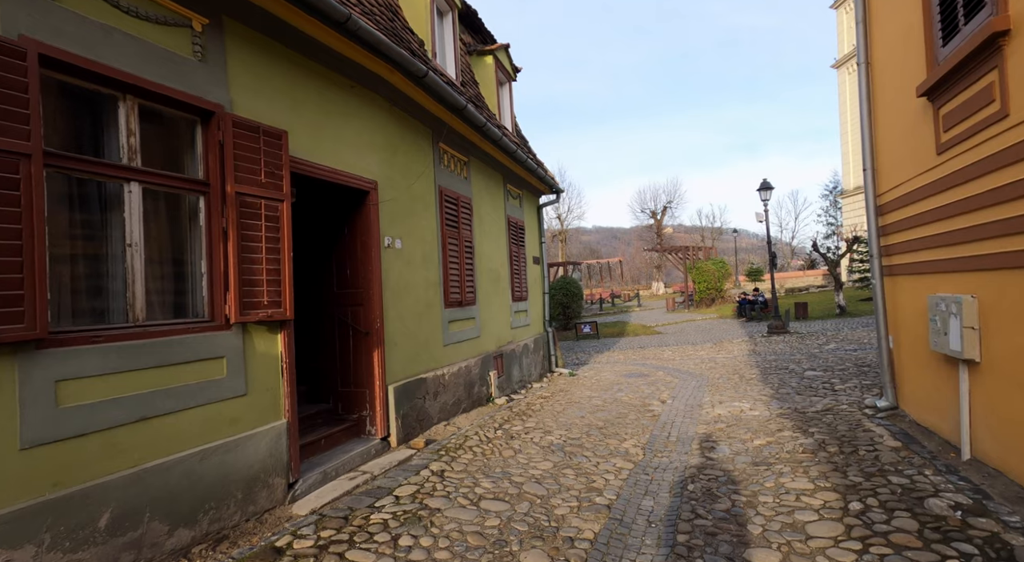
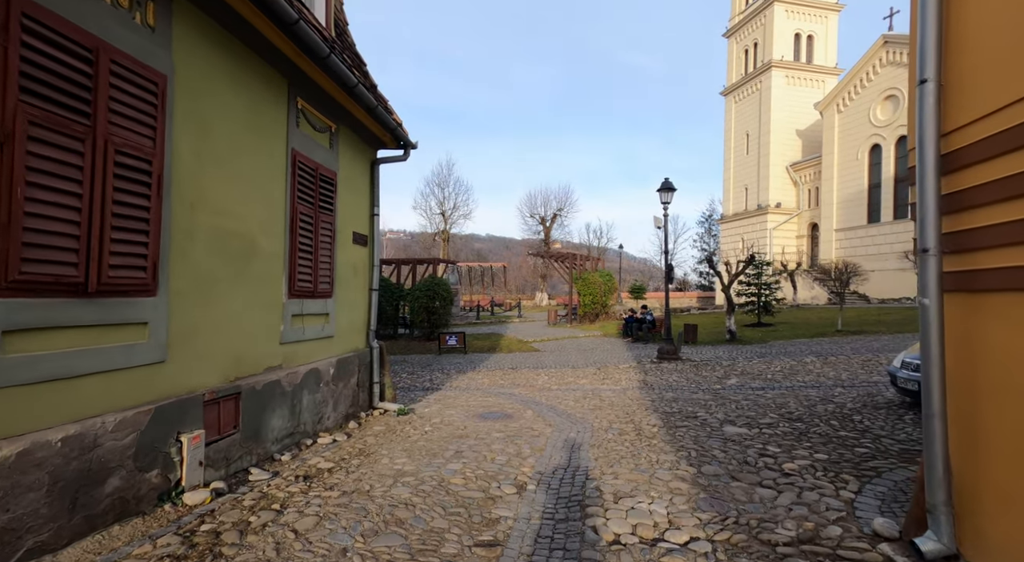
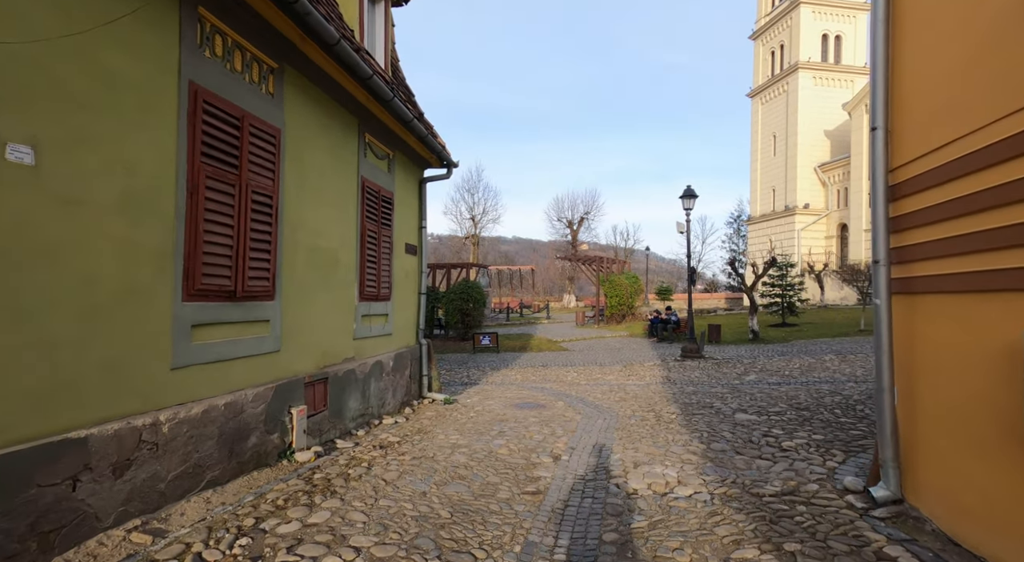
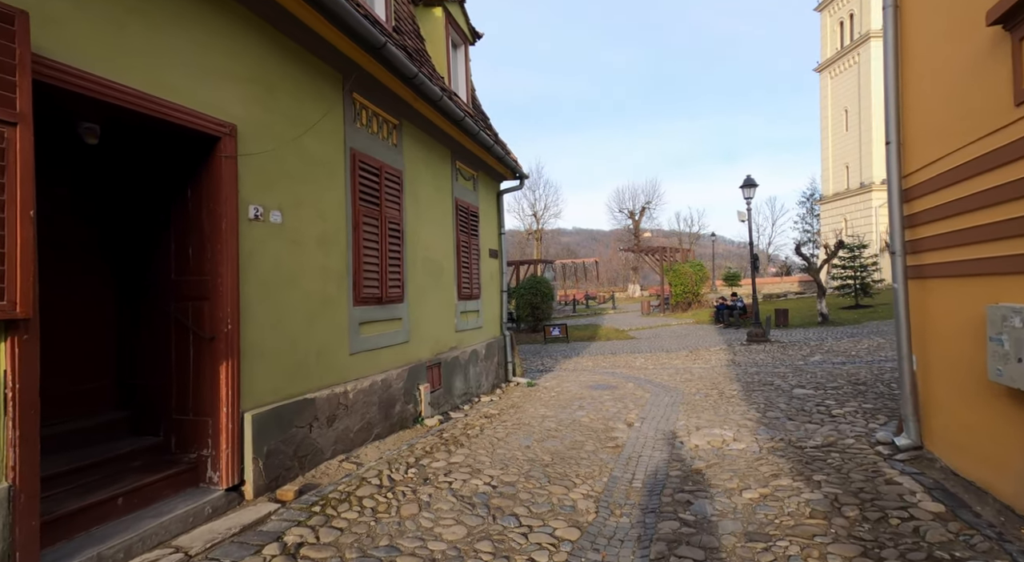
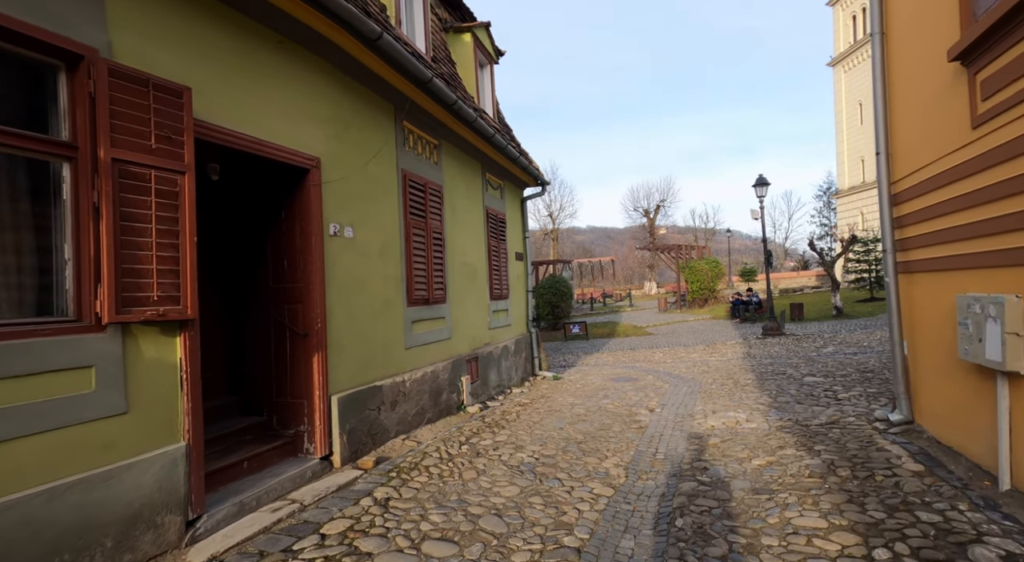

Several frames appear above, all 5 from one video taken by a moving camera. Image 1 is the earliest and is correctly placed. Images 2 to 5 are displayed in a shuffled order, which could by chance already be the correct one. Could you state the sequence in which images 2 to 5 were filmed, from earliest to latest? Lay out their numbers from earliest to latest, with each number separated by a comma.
5, 4, 3, 2
